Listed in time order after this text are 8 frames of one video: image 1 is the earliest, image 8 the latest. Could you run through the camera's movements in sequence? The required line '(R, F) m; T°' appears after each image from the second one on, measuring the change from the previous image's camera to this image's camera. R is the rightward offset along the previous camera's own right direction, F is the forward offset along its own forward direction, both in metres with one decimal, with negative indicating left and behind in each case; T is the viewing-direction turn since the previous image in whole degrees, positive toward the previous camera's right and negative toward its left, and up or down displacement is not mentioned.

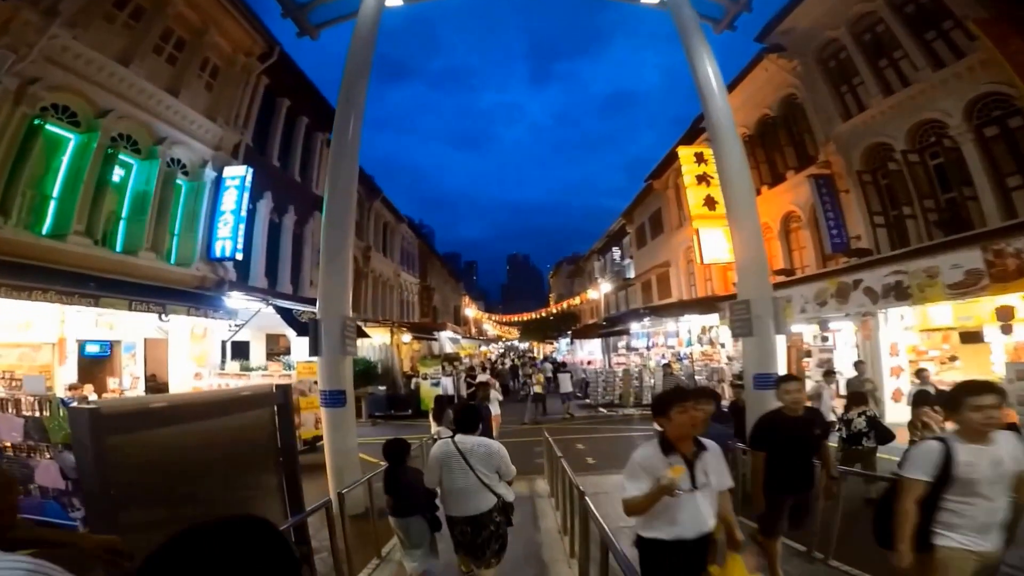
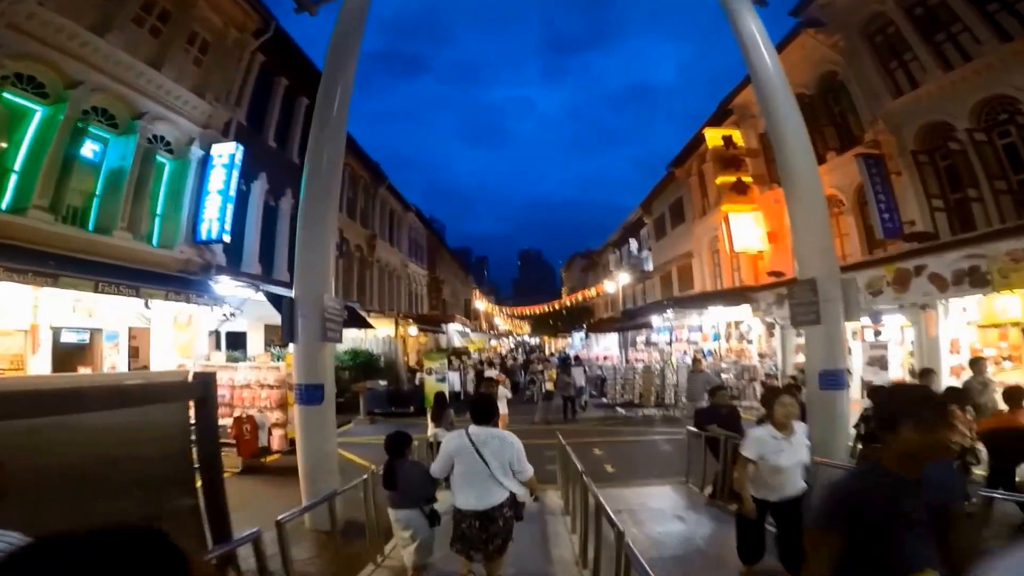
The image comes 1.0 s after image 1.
(+0.1, +1.2) m; -1°
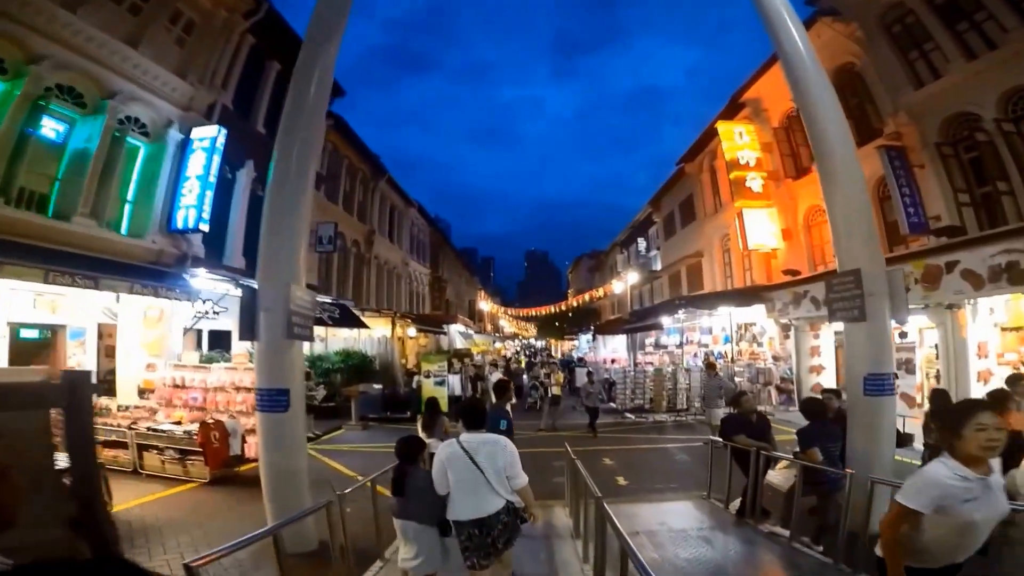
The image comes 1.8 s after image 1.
(+0.1, +1.0) m; 0°
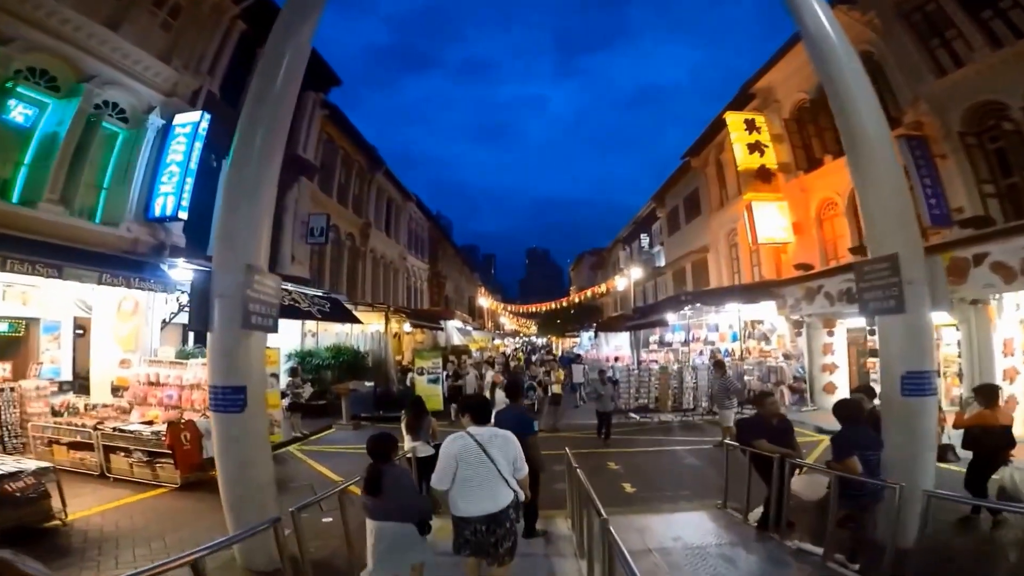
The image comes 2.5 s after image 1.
(0.0, +0.7) m; 0°
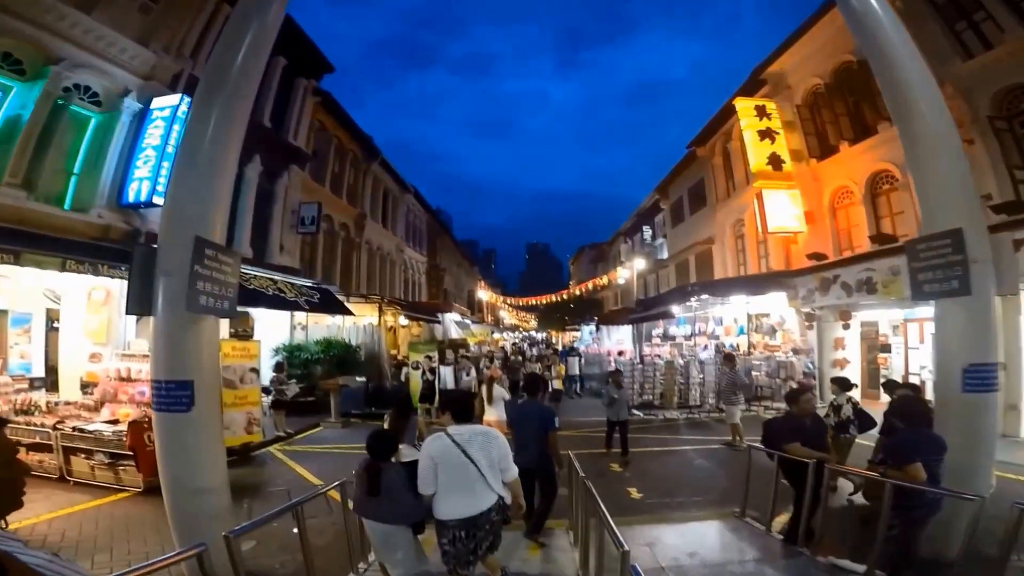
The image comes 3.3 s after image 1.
(0.0, +0.7) m; 0°
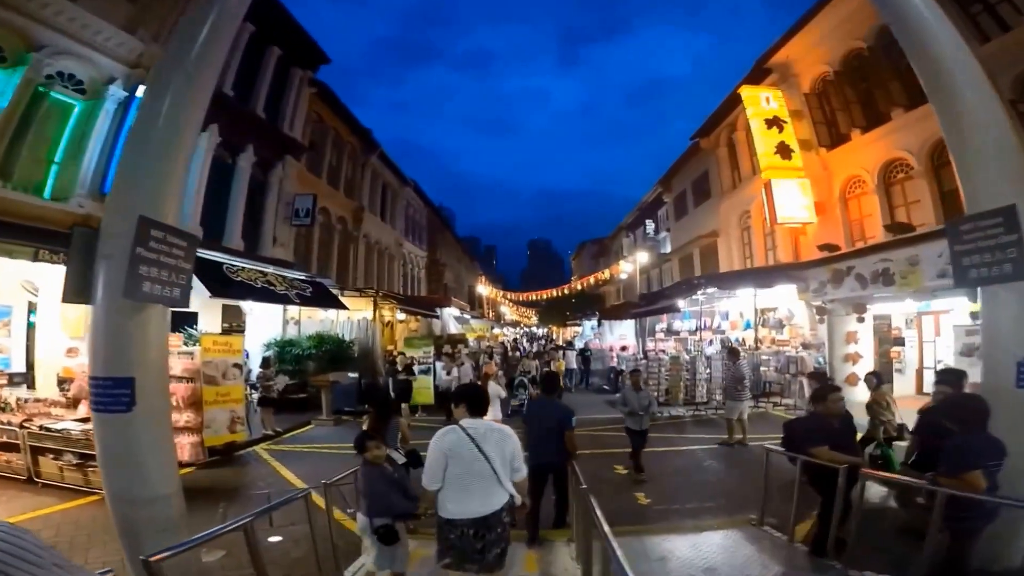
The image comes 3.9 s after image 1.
(+0.1, +0.5) m; 0°
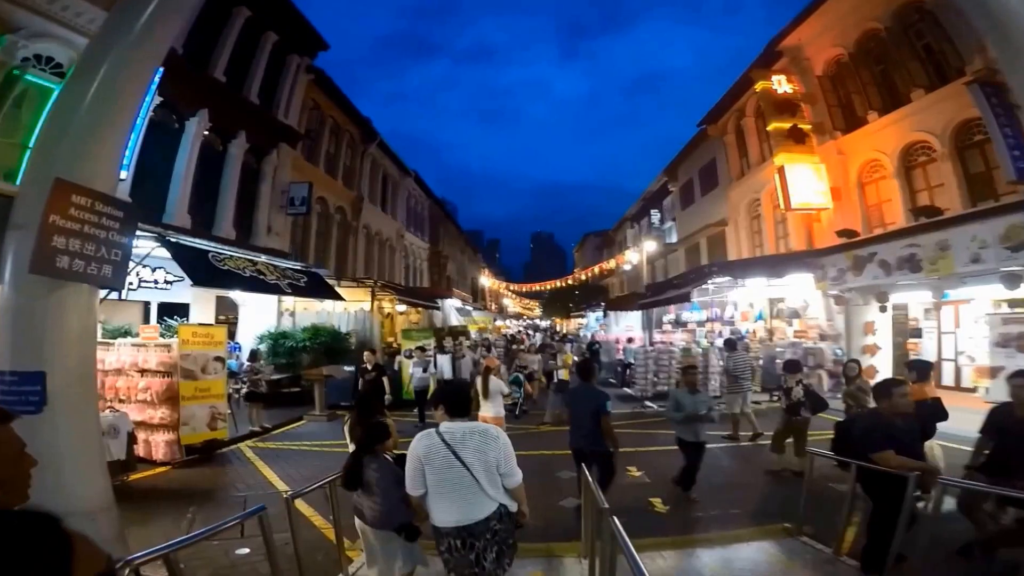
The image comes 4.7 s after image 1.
(0.0, +0.6) m; 0°
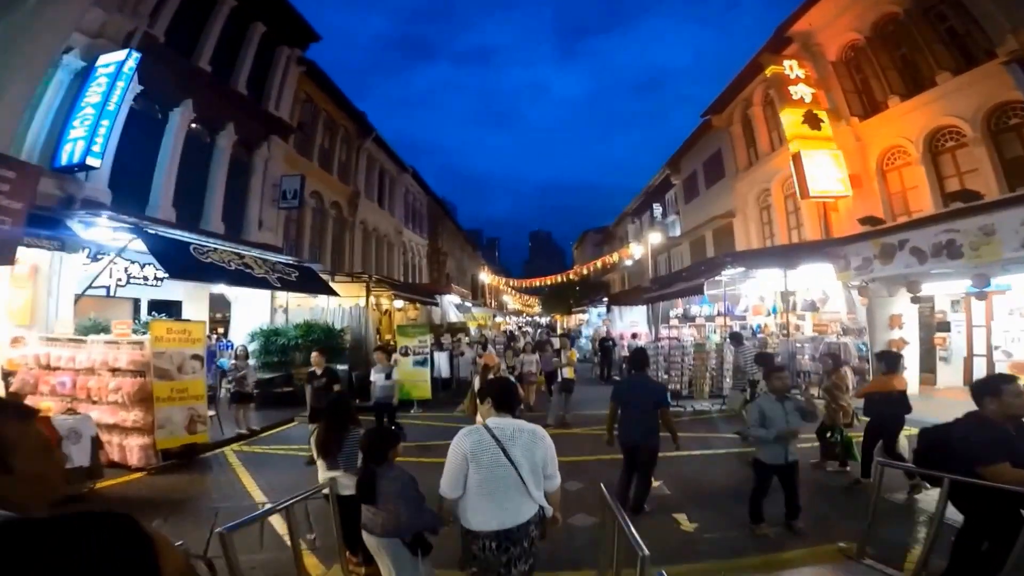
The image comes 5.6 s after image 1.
(0.0, +0.7) m; 0°
